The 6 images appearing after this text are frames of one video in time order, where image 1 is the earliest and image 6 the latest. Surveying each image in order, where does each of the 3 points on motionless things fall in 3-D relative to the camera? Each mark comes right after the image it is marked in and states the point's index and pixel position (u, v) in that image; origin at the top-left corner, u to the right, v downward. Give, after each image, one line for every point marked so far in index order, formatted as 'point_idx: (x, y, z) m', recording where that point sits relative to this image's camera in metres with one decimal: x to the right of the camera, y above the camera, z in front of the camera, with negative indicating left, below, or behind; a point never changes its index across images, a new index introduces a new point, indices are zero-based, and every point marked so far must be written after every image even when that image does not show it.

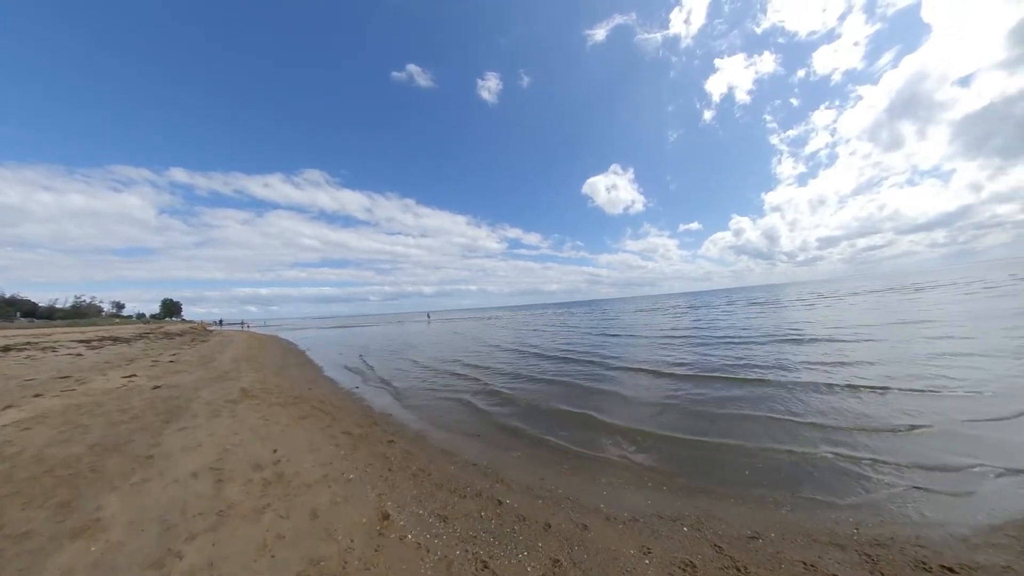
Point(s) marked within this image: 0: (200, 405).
0: (-6.9, -2.6, +7.9) m
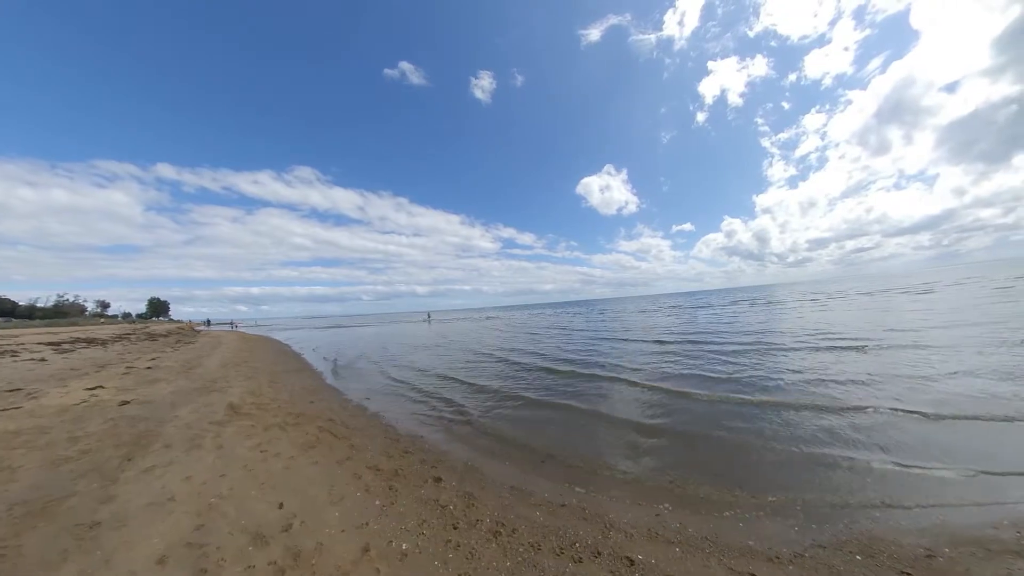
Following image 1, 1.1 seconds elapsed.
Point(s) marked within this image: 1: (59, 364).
0: (-5.9, -2.5, +6.3) m
1: (-15.6, -2.6, +12.3) m
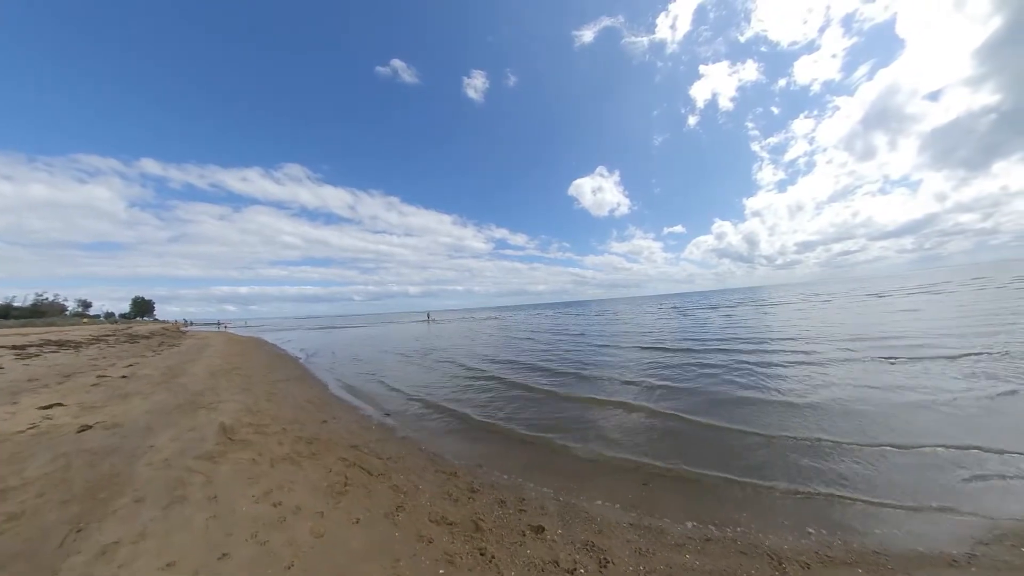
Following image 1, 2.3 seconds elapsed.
0: (-4.7, -2.4, +4.7) m
1: (-14.5, -2.5, +10.5) m
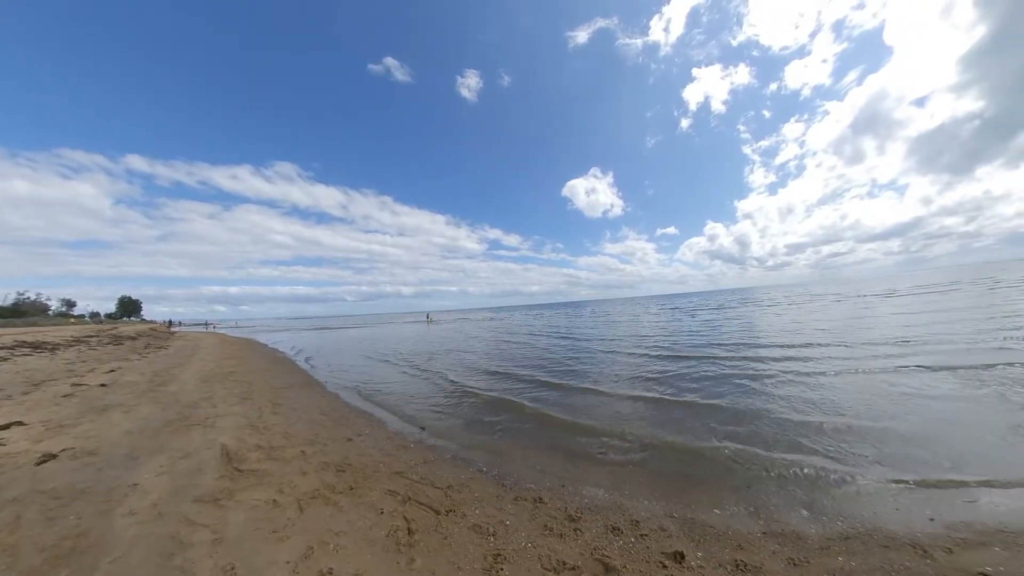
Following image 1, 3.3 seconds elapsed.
0: (-3.6, -2.3, +3.4) m
1: (-13.5, -2.3, +9.0) m
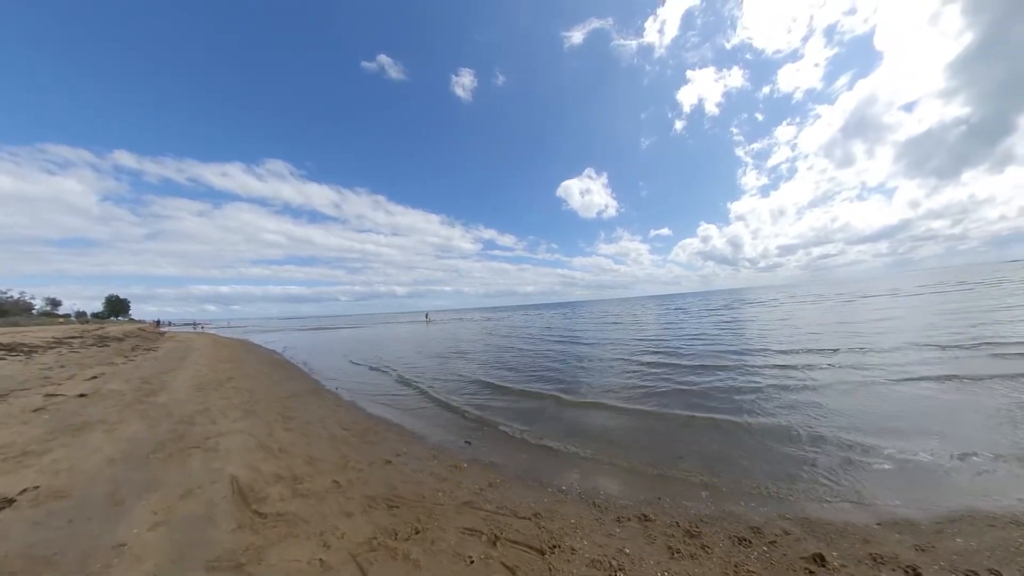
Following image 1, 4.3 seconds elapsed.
0: (-2.5, -2.2, +2.3) m
1: (-12.5, -2.2, +7.7) m
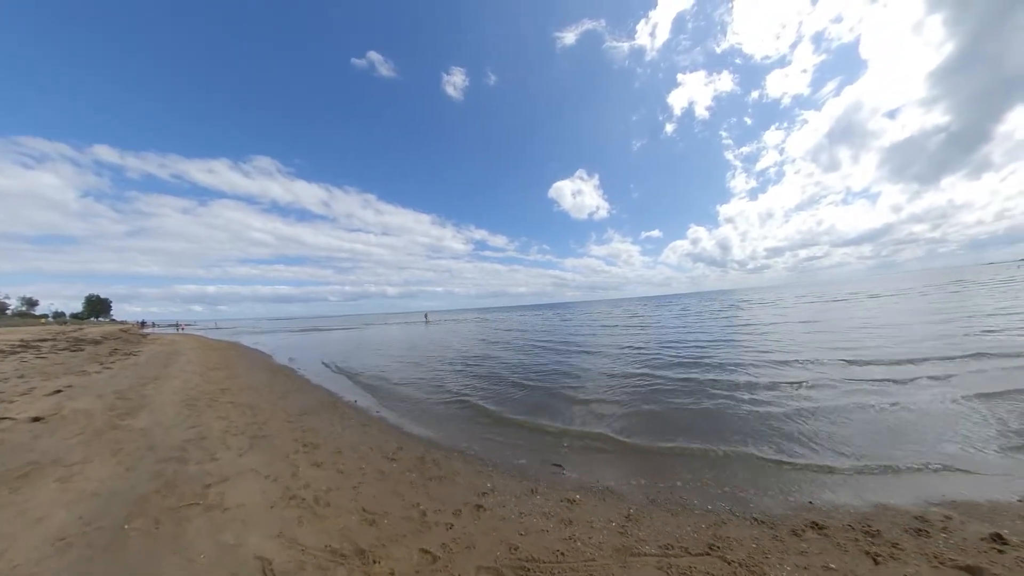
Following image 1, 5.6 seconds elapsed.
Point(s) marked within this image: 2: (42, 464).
0: (-1.0, -2.1, +0.6) m
1: (-11.1, -2.1, +5.8) m
2: (-5.9, -2.3, +4.7) m
